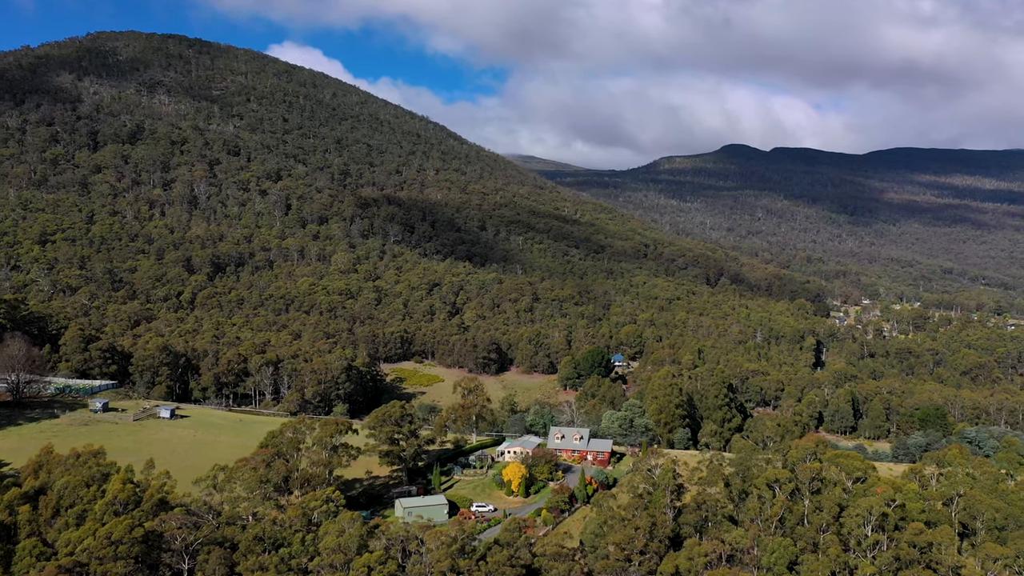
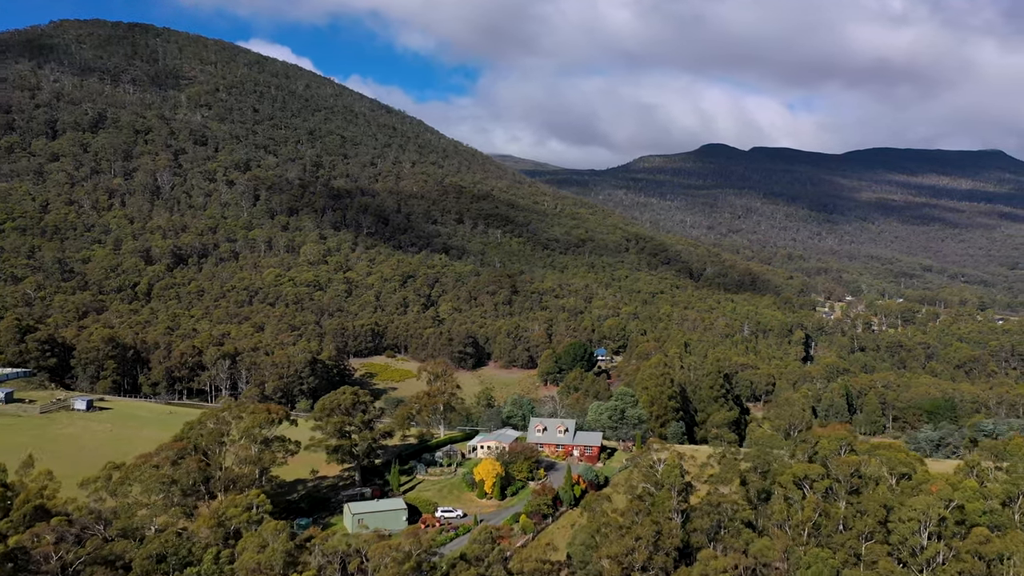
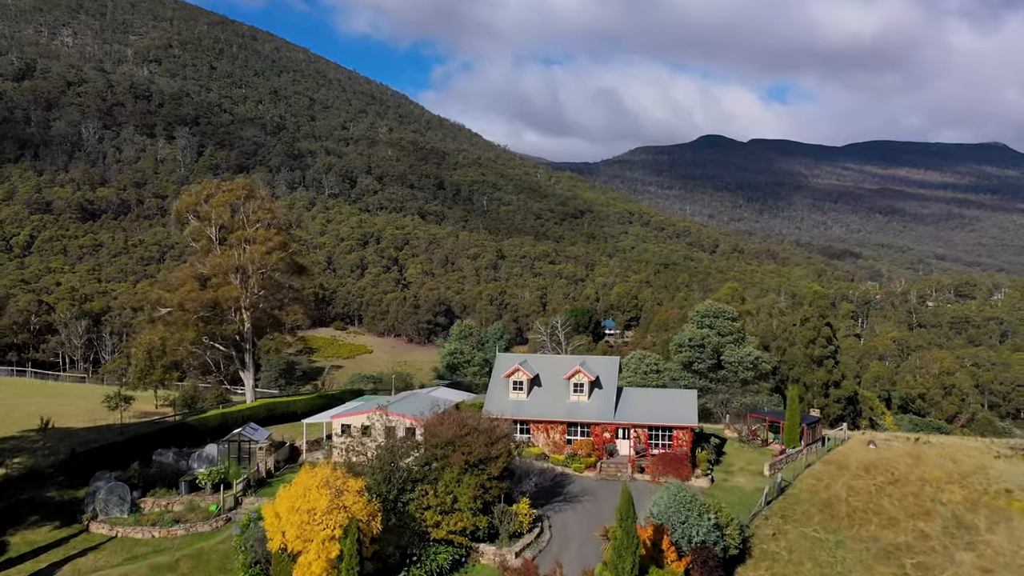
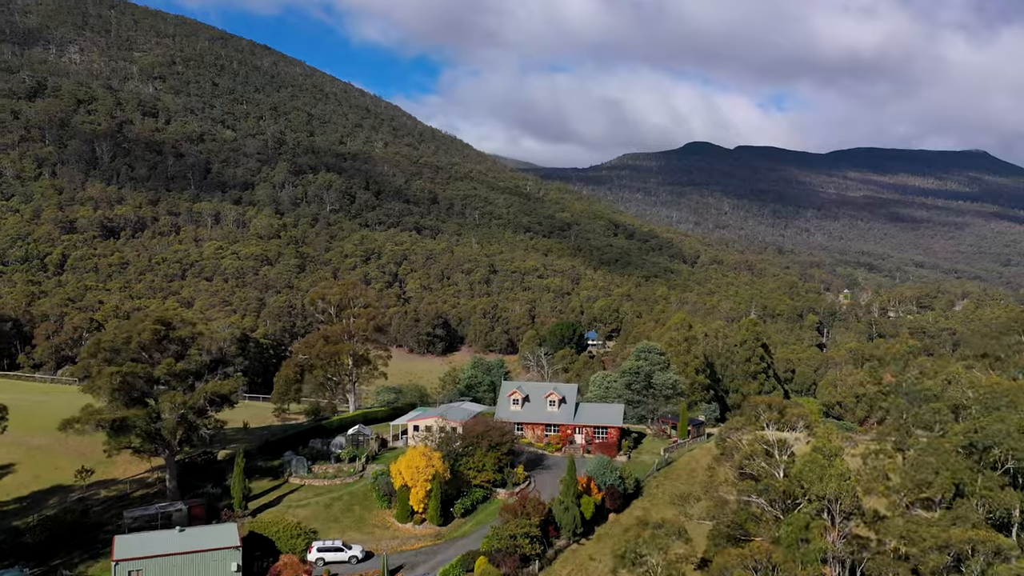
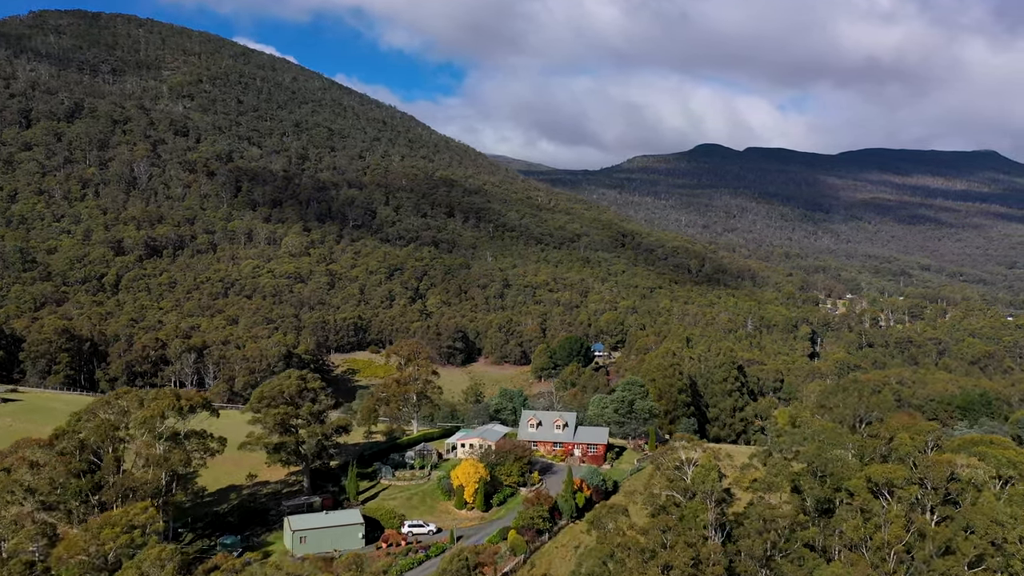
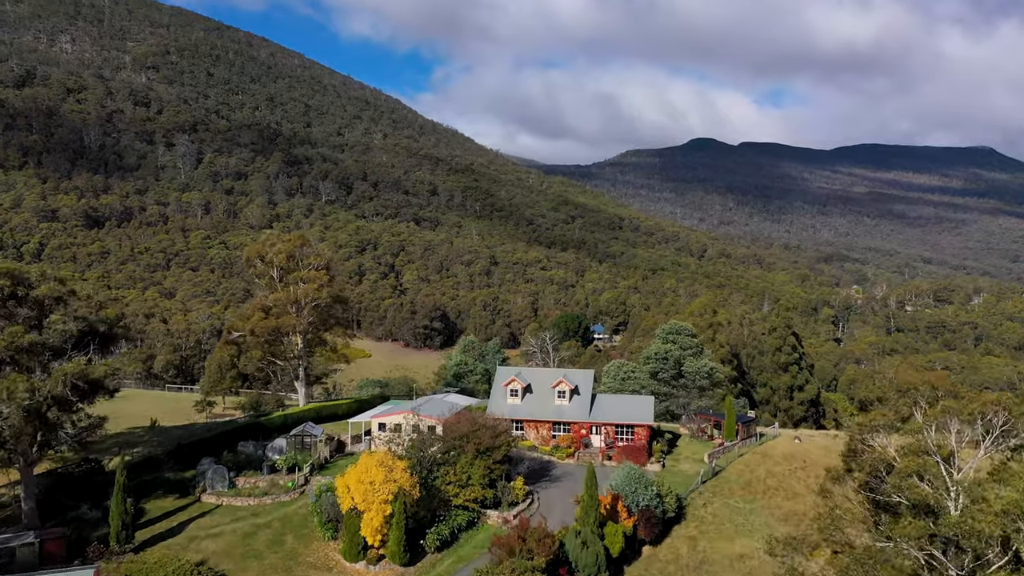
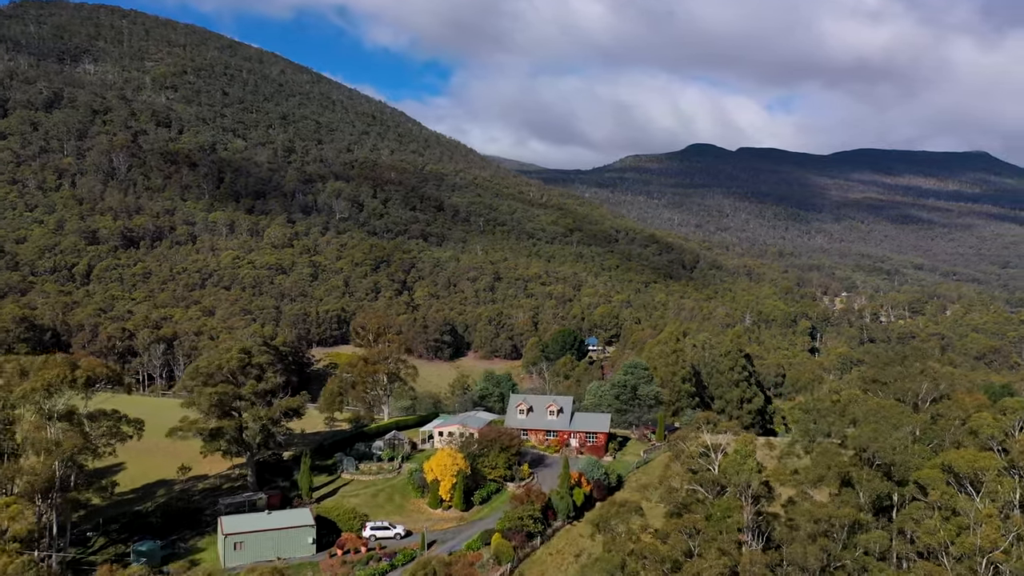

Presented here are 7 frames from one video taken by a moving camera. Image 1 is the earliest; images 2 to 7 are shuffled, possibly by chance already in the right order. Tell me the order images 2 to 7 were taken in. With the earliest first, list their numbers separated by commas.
2, 5, 7, 4, 6, 3
